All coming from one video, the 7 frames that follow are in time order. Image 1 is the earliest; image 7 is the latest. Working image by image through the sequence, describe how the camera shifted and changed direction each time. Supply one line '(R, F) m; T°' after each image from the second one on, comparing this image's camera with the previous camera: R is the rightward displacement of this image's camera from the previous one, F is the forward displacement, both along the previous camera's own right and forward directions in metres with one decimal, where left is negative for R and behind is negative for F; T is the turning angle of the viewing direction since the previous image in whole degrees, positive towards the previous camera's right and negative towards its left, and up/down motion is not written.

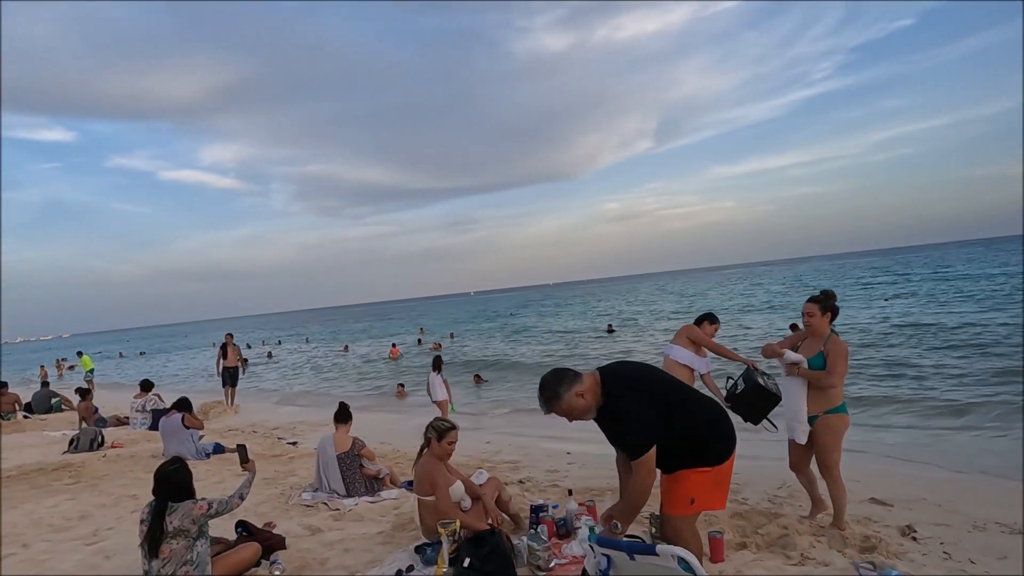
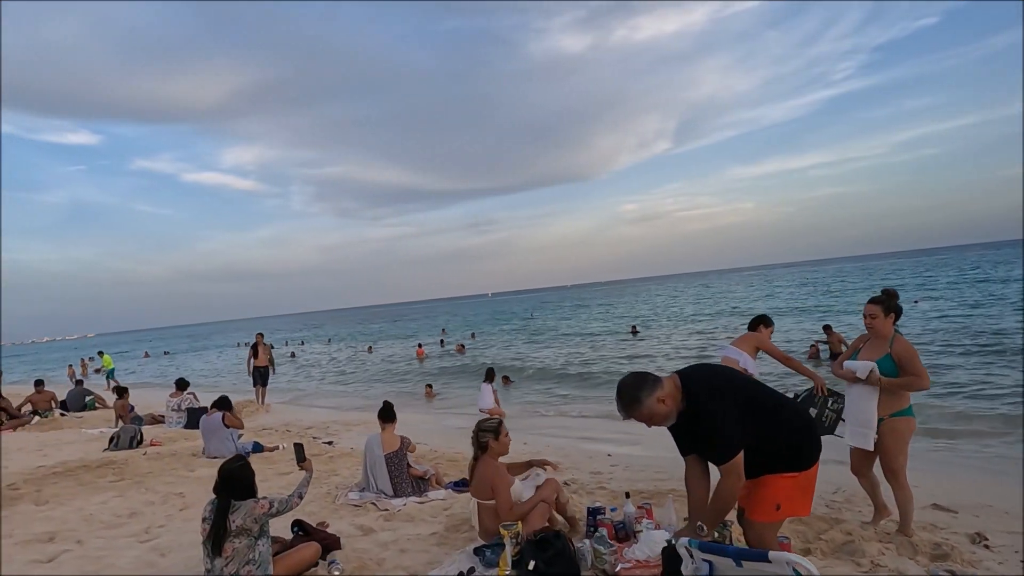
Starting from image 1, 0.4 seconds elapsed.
(-0.3, +0.1) m; -2°
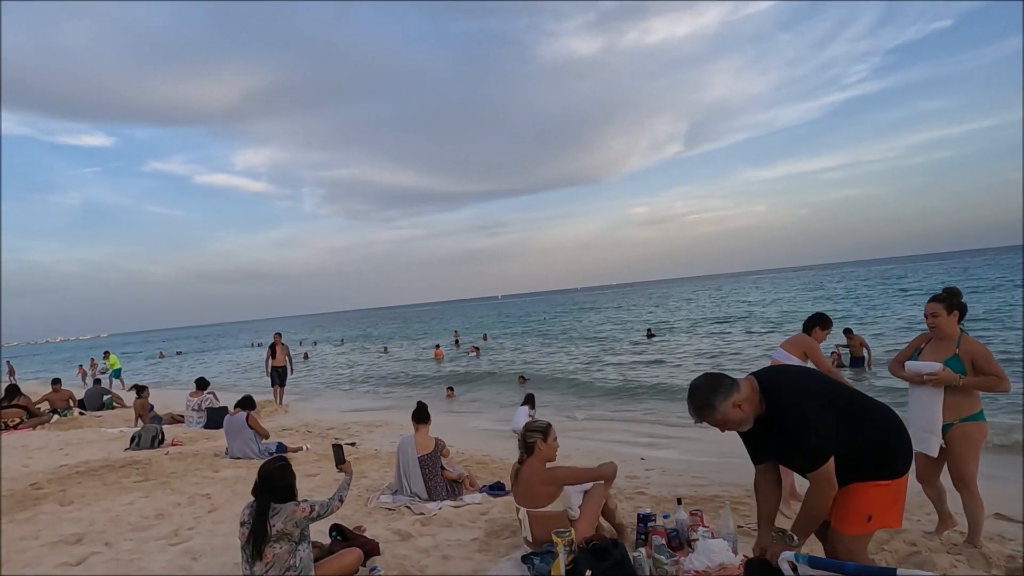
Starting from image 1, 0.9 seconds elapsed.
(-0.2, +0.2) m; -1°
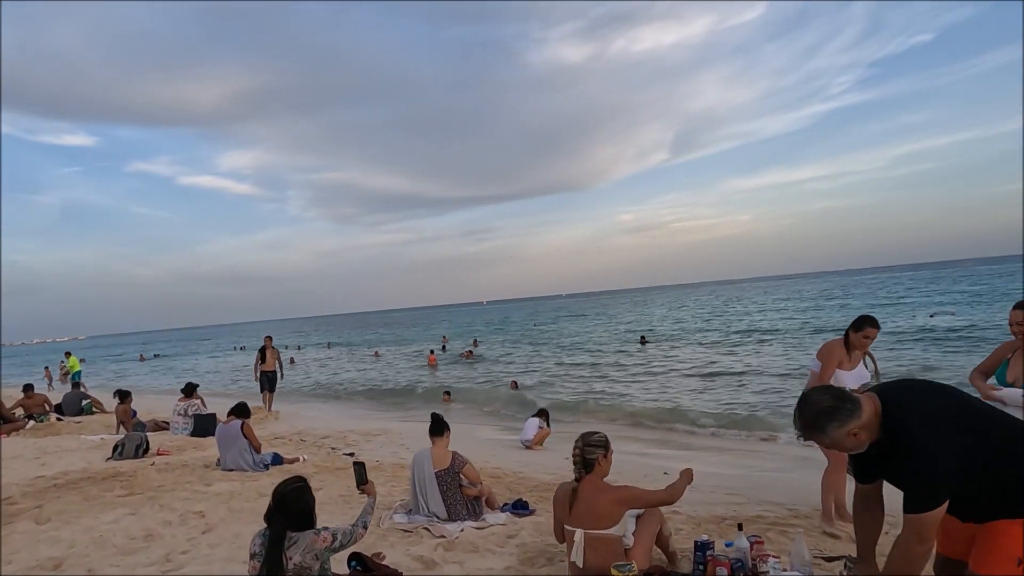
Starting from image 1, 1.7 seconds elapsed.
(-0.3, +0.5) m; +1°
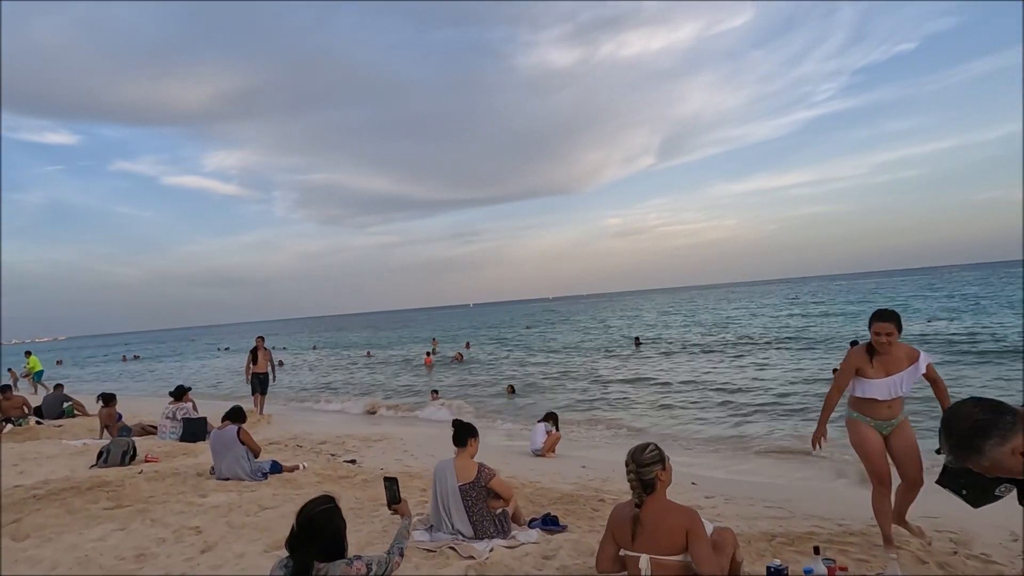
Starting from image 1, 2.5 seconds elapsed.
(-0.3, +0.5) m; +1°
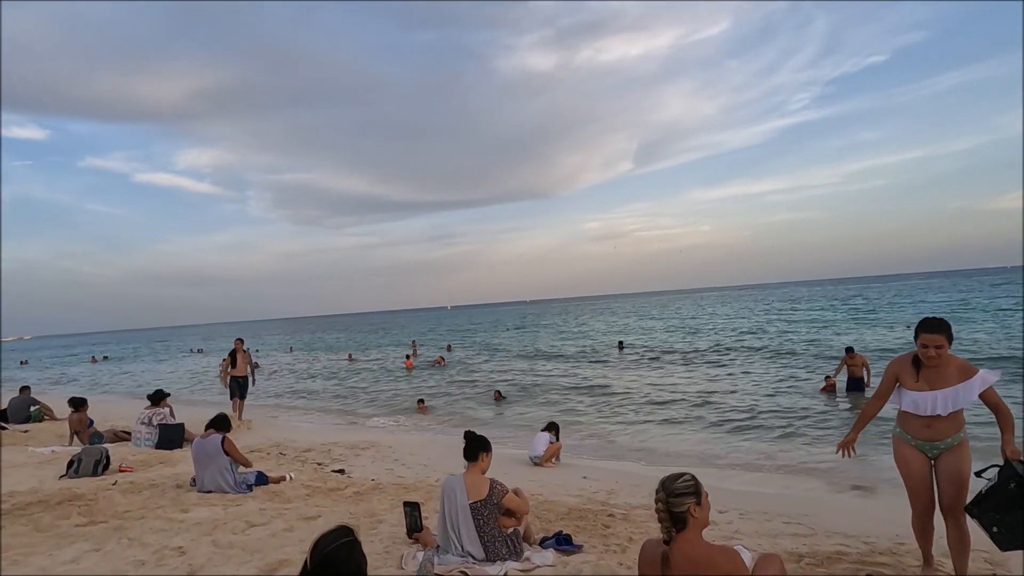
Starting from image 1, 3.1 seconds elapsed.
(-0.3, +0.3) m; +2°
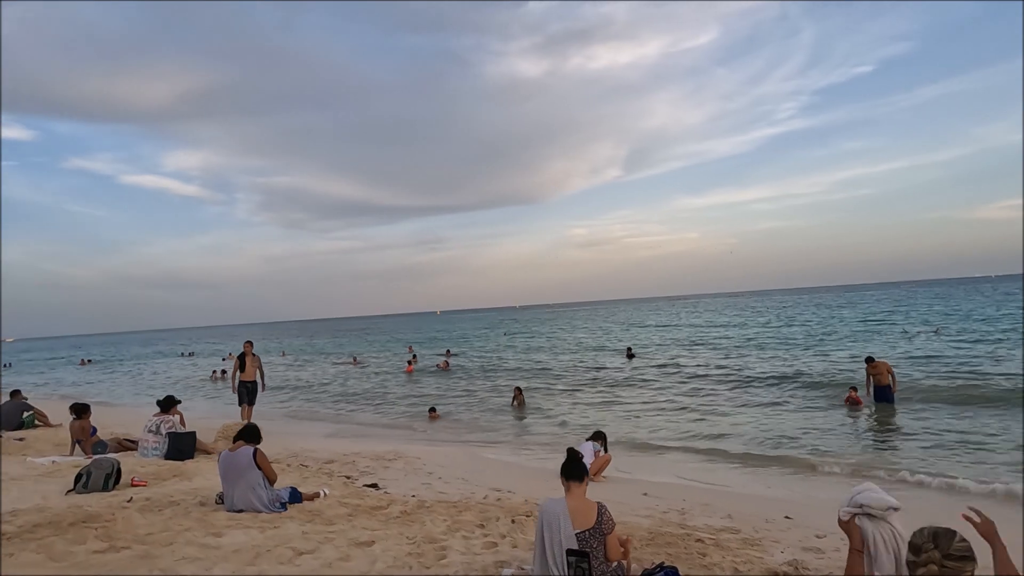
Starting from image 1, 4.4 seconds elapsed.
(-0.7, +0.7) m; +1°
